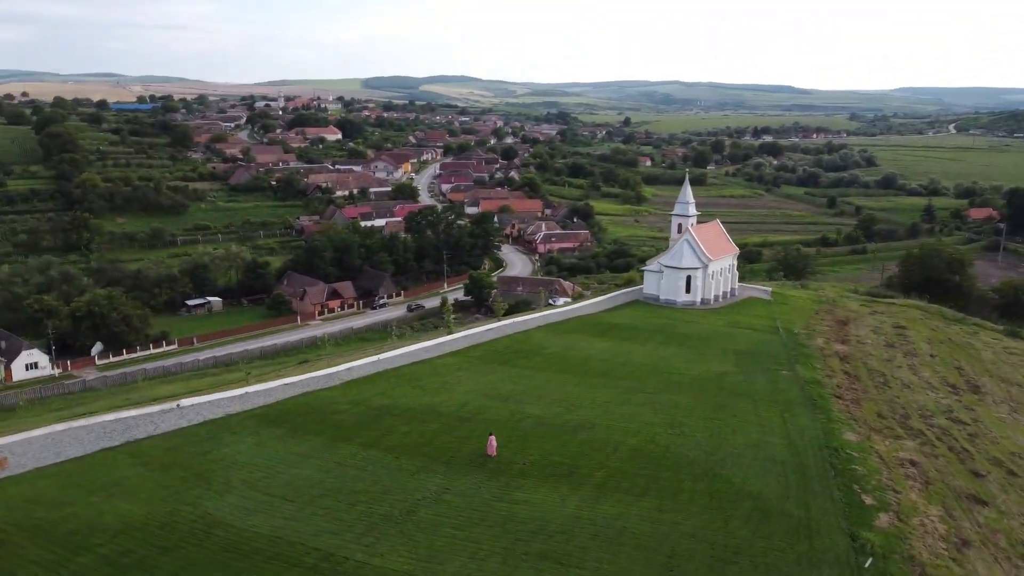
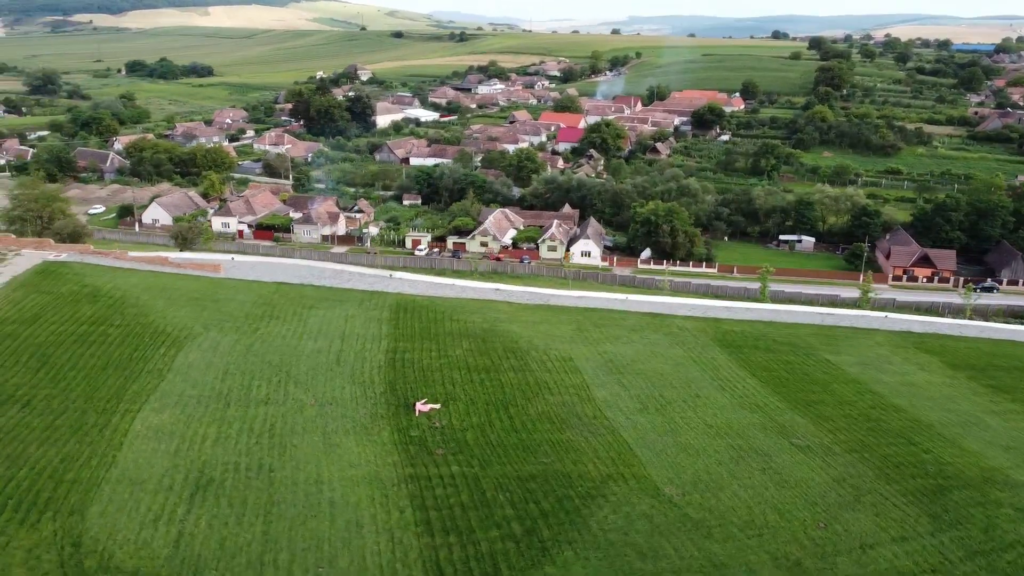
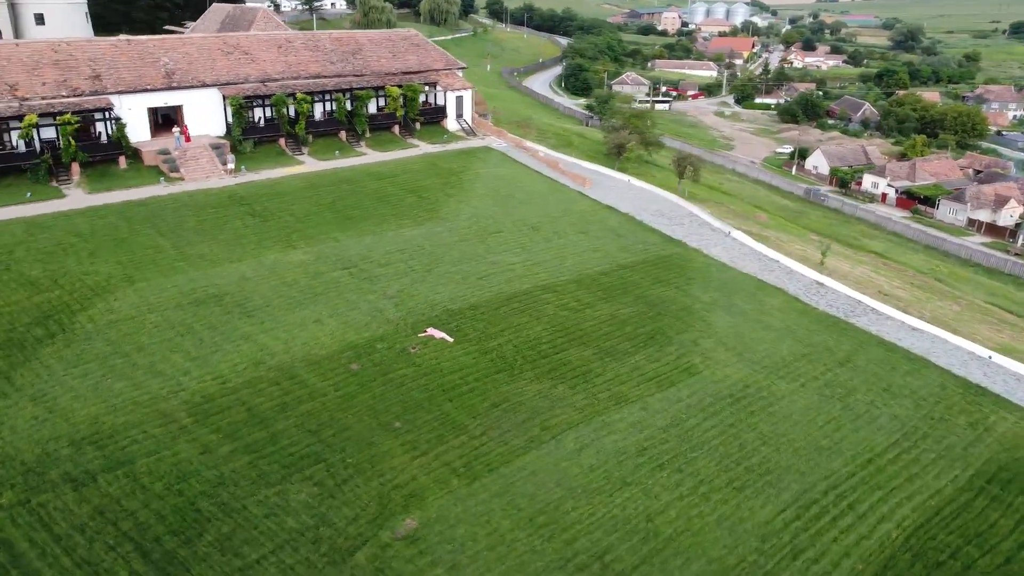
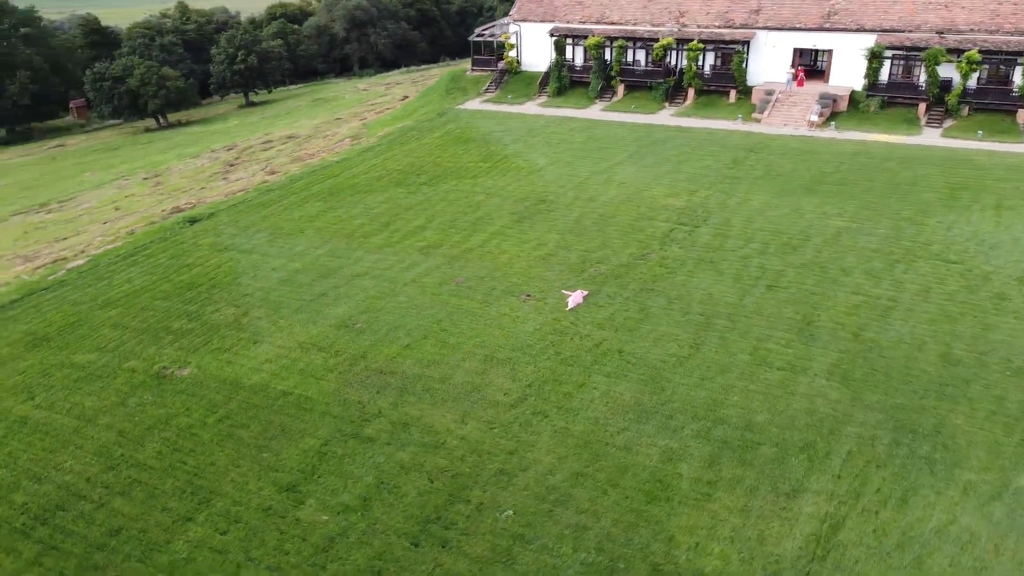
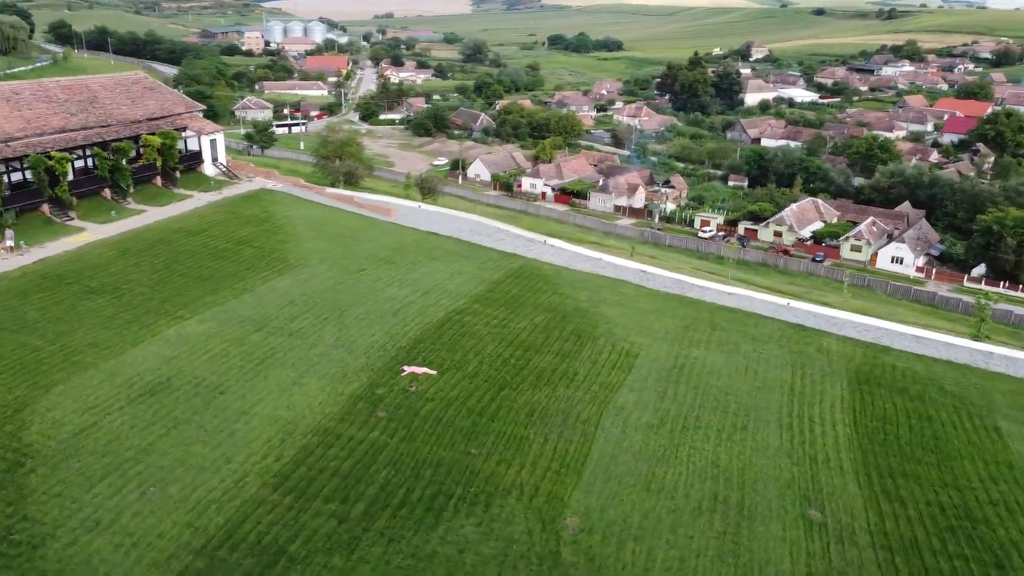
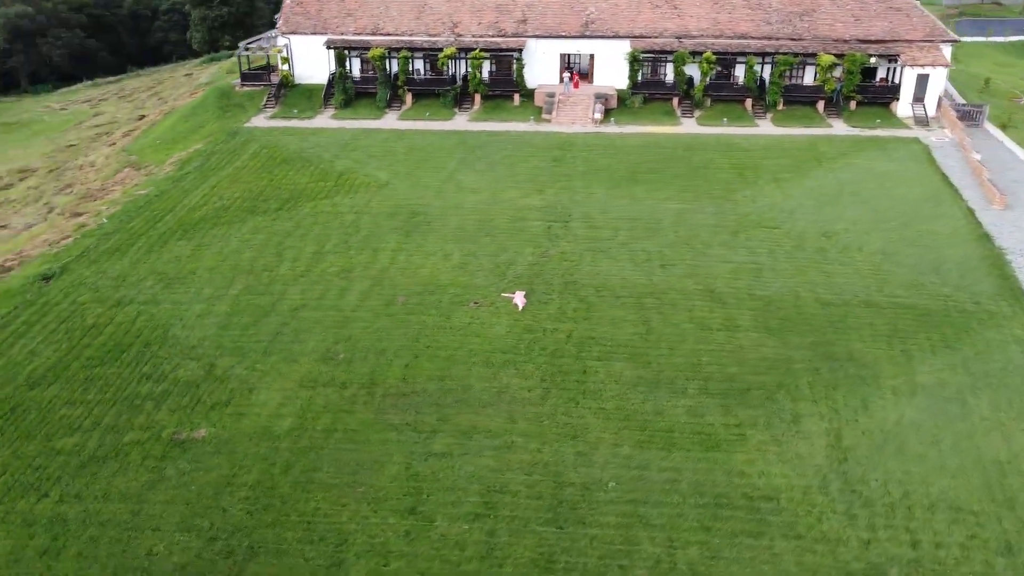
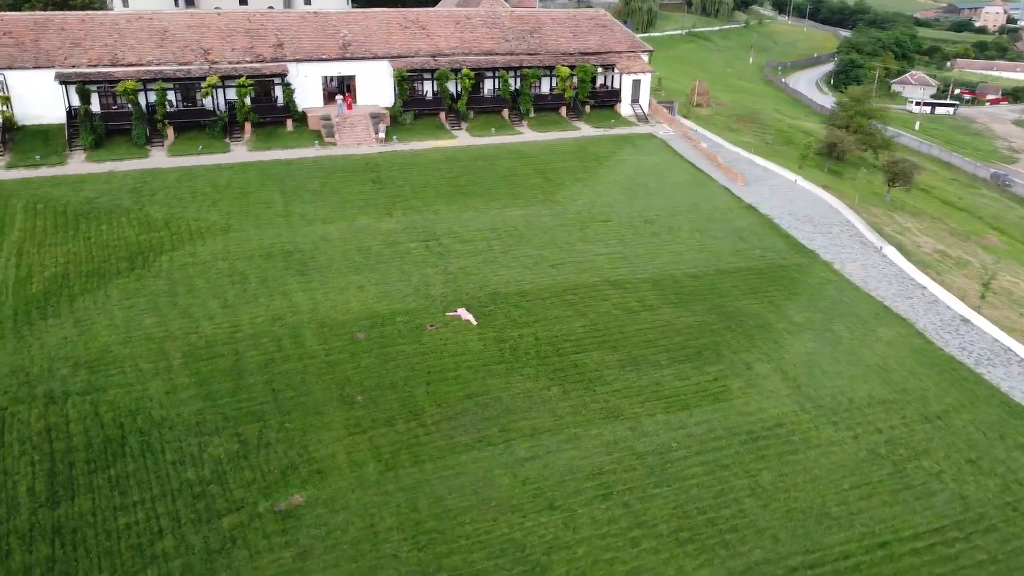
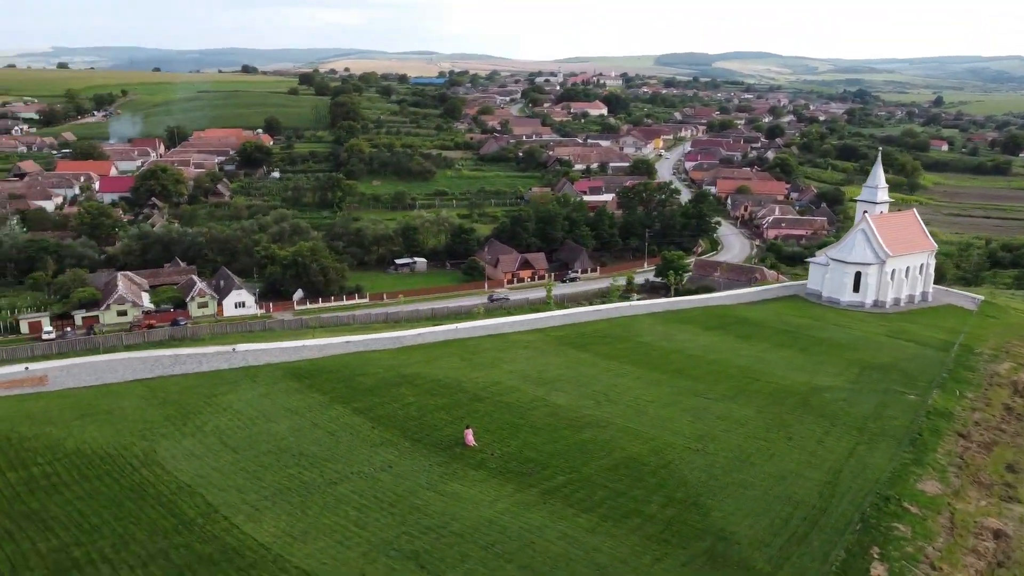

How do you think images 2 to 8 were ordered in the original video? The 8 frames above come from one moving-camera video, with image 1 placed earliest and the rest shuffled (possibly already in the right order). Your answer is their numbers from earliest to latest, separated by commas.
8, 2, 5, 3, 7, 6, 4
